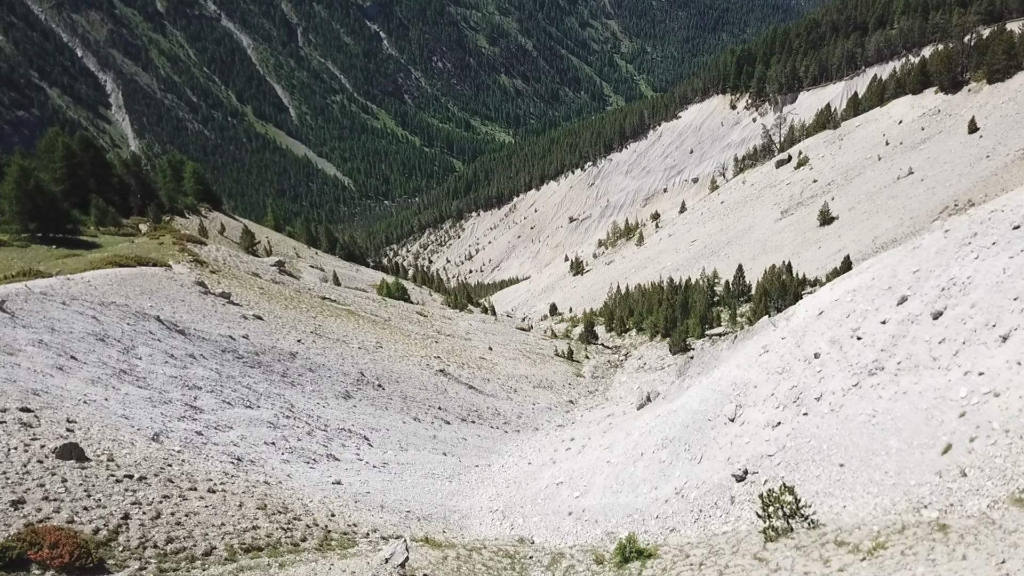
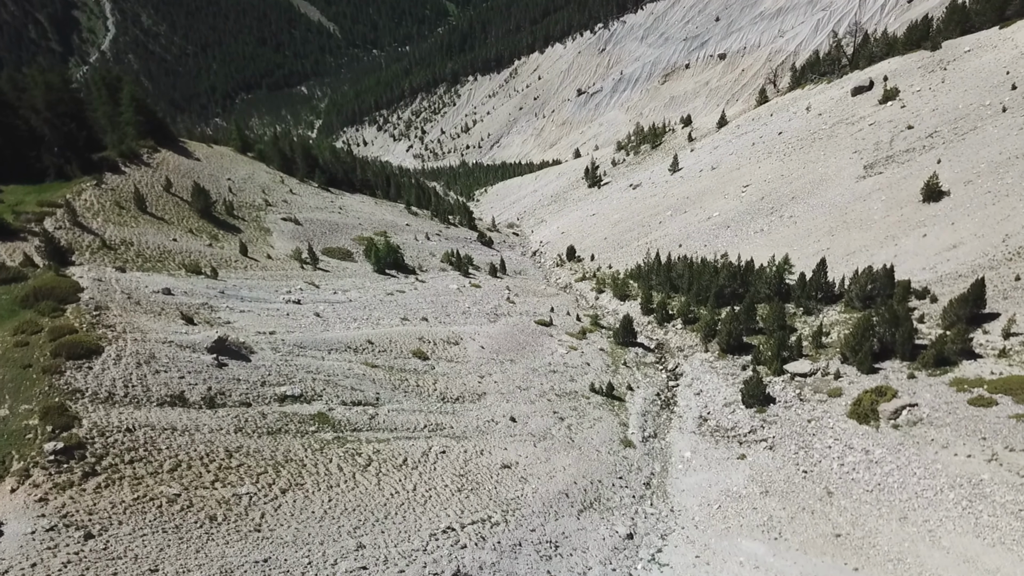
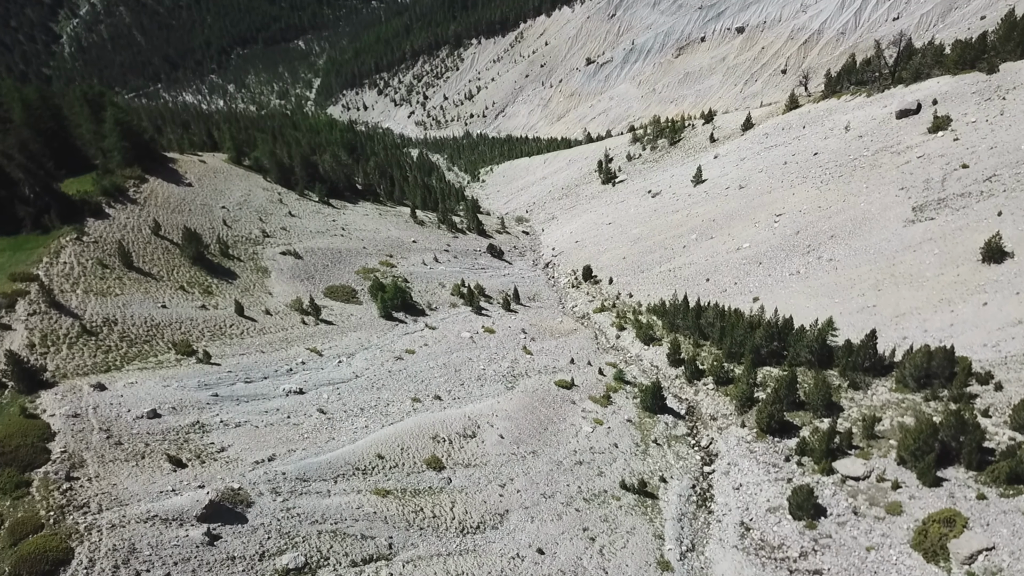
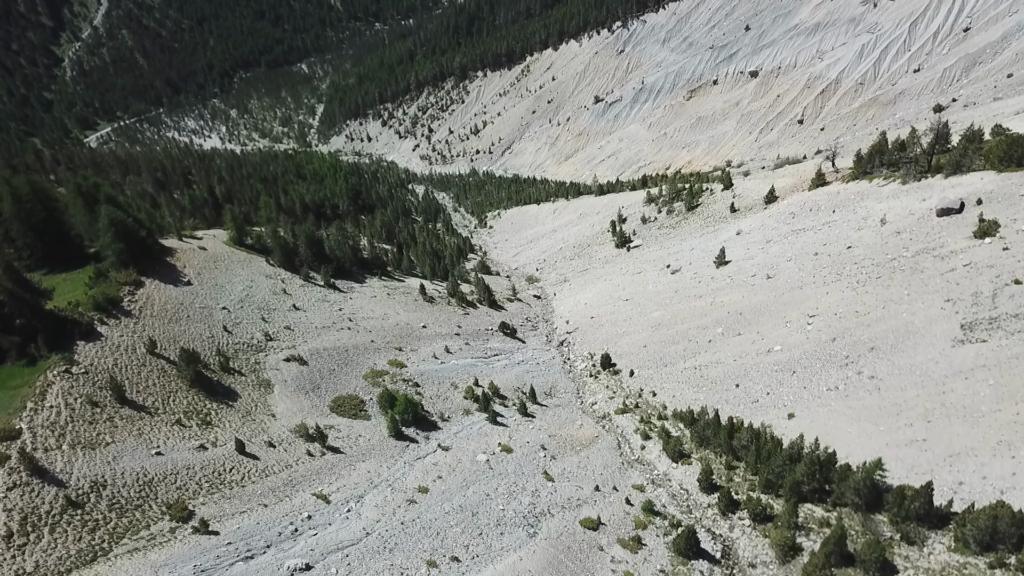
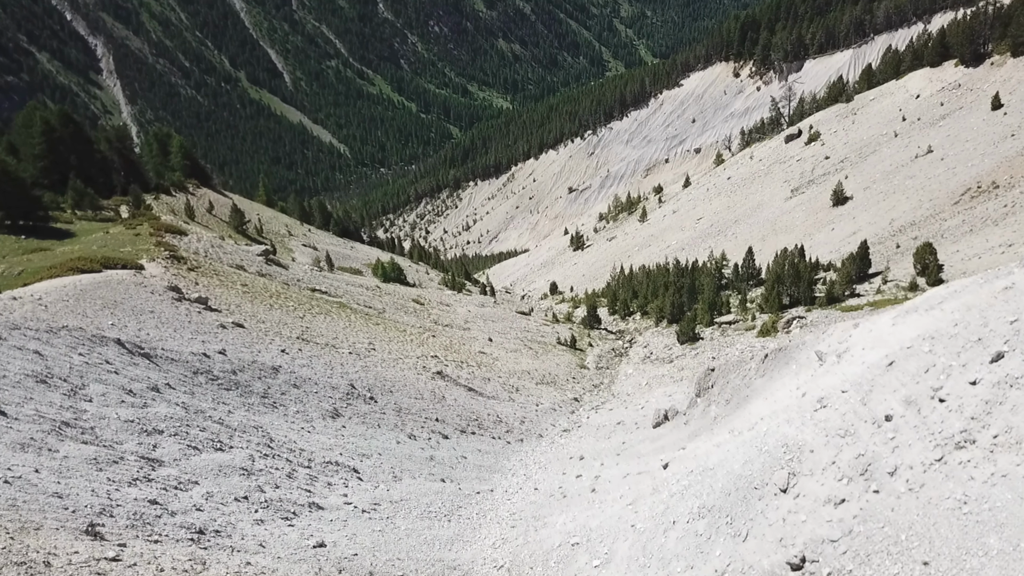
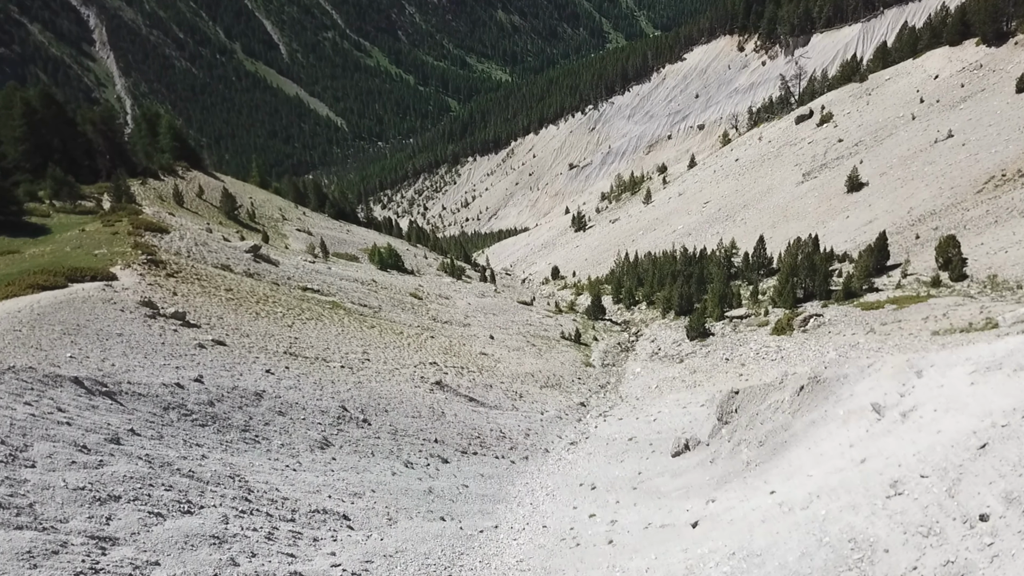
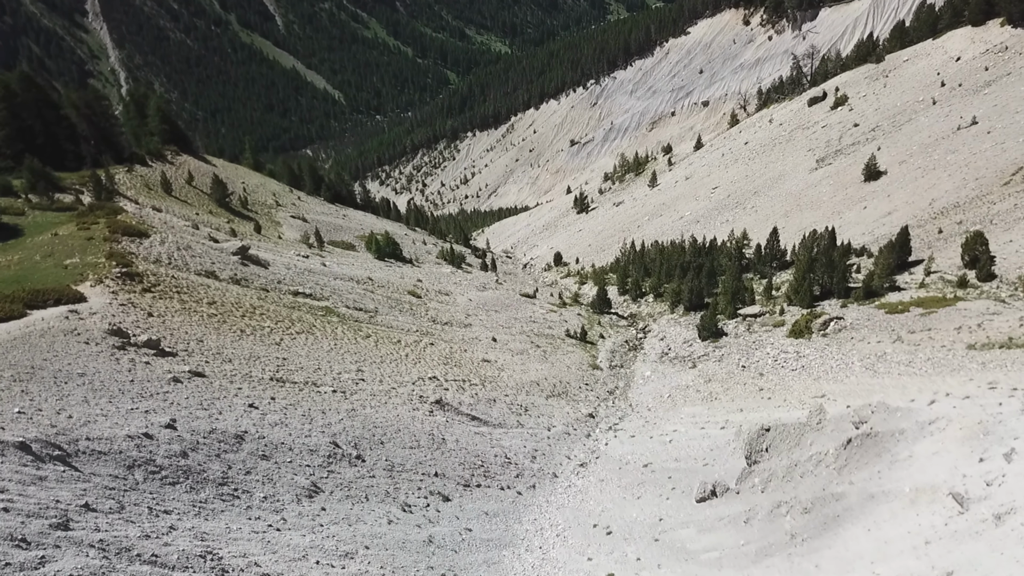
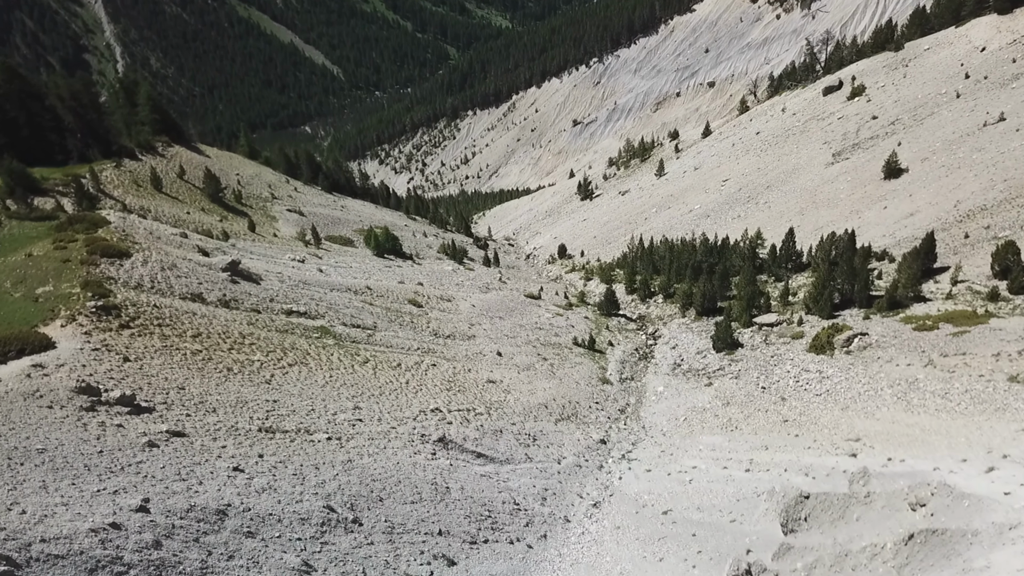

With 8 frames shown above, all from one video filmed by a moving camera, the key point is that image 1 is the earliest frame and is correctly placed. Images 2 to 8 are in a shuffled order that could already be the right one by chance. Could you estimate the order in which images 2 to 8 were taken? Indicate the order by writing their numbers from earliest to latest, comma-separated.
5, 6, 7, 8, 2, 3, 4
